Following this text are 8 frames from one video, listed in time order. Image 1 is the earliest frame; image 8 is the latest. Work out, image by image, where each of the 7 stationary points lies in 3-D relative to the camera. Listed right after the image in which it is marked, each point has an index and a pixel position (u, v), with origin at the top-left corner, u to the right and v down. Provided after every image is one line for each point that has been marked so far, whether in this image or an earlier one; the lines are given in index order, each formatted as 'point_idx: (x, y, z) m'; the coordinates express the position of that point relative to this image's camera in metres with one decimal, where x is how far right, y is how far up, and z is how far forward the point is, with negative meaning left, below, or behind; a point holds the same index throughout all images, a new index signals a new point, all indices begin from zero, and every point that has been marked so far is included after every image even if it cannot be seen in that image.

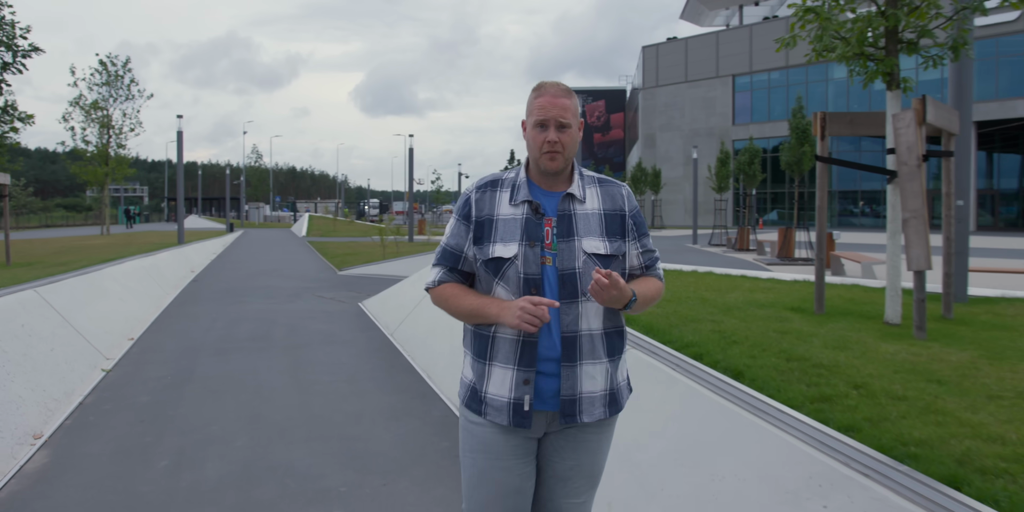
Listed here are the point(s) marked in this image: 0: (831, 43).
0: (+2.4, +1.6, +6.3) m
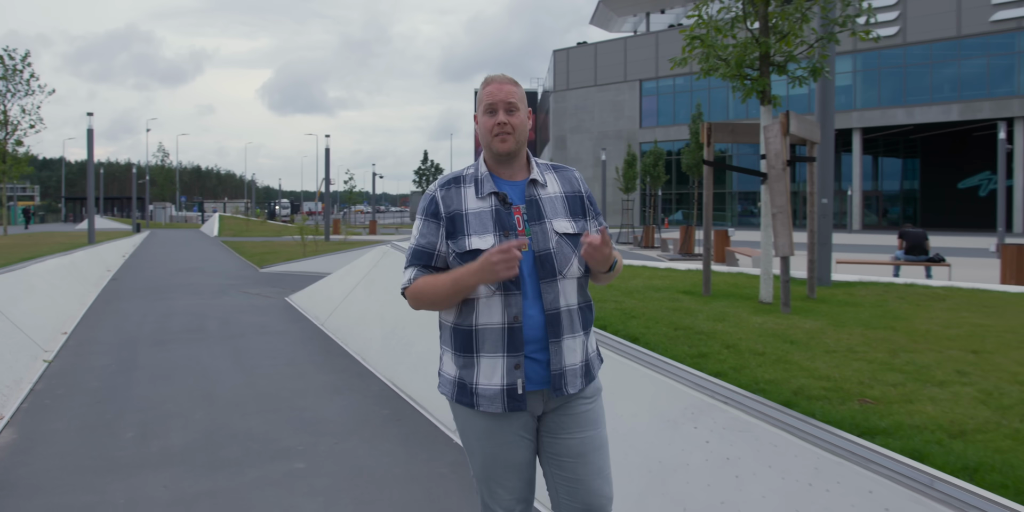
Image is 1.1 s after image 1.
0: (+1.8, +1.7, +7.3) m
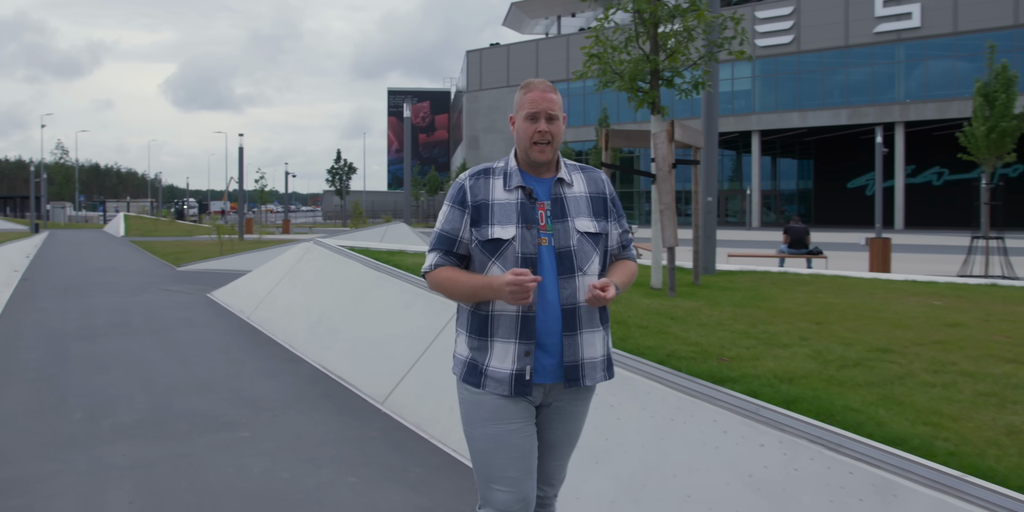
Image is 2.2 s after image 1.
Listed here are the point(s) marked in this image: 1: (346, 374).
0: (+1.0, +1.8, +8.2) m
1: (-1.4, -1.0, +7.1) m
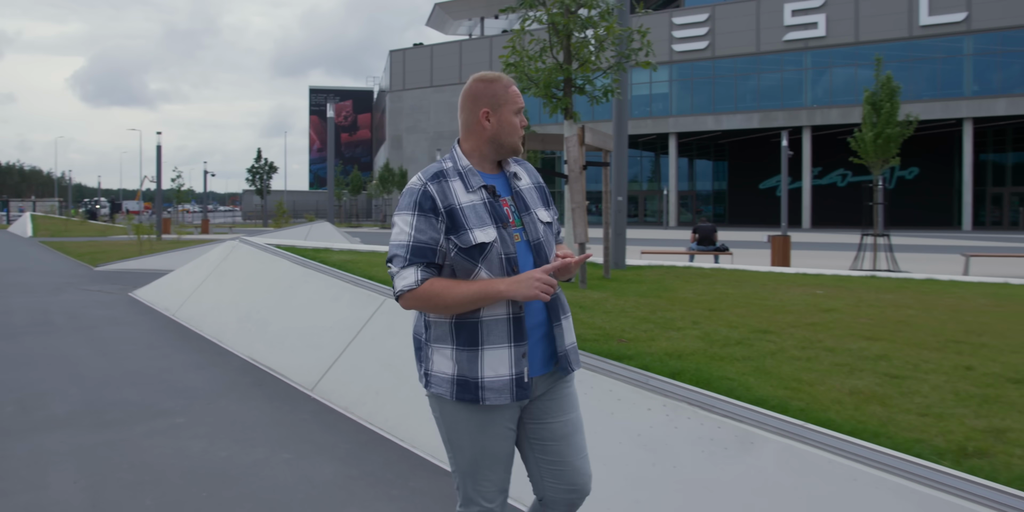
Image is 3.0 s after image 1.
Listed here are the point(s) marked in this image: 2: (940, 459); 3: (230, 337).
0: (+0.2, +1.8, +8.8) m
1: (-2.2, -1.0, +7.5) m
2: (+1.7, -0.8, +3.2) m
3: (-3.0, -0.9, +8.9) m
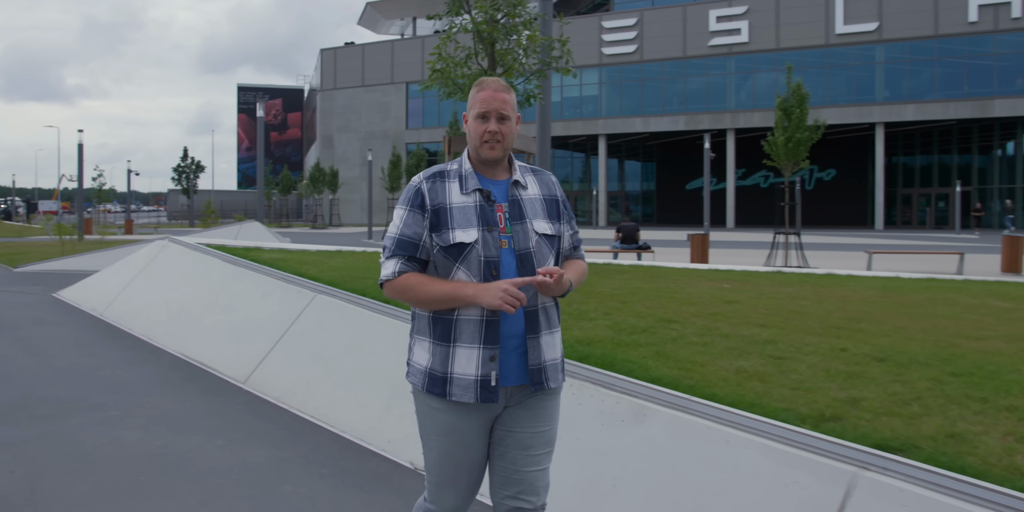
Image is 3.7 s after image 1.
0: (-0.6, +1.9, +9.1) m
1: (-2.8, -1.0, +7.7) m
2: (+1.3, -0.8, +3.7) m
3: (-3.8, -0.9, +9.0) m
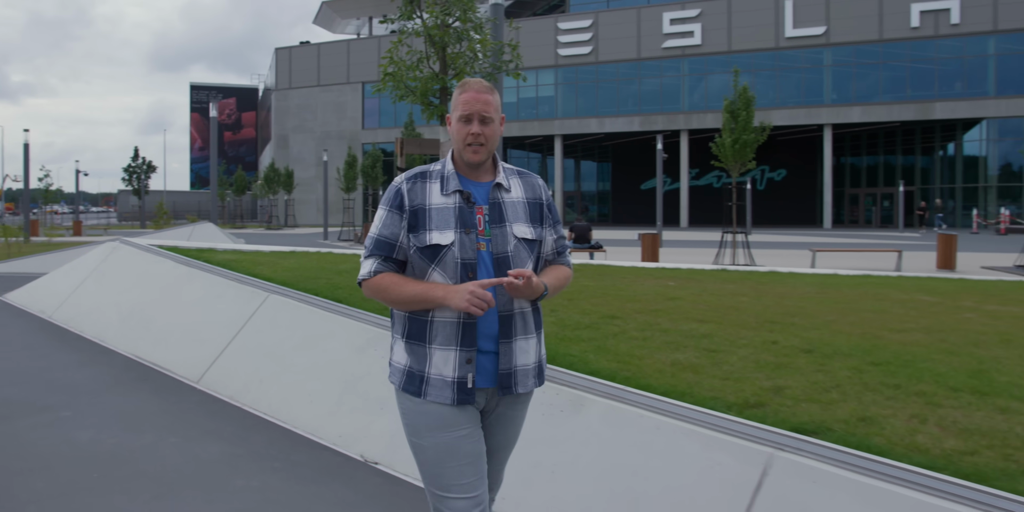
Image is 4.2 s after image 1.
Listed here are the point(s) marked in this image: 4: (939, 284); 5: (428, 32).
0: (-1.2, +1.9, +9.3) m
1: (-3.3, -1.0, +7.7) m
2: (+1.1, -0.8, +4.0) m
3: (-4.4, -0.9, +9.0) m
4: (+4.9, -0.3, +9.4) m
5: (-0.9, +2.5, +9.2) m
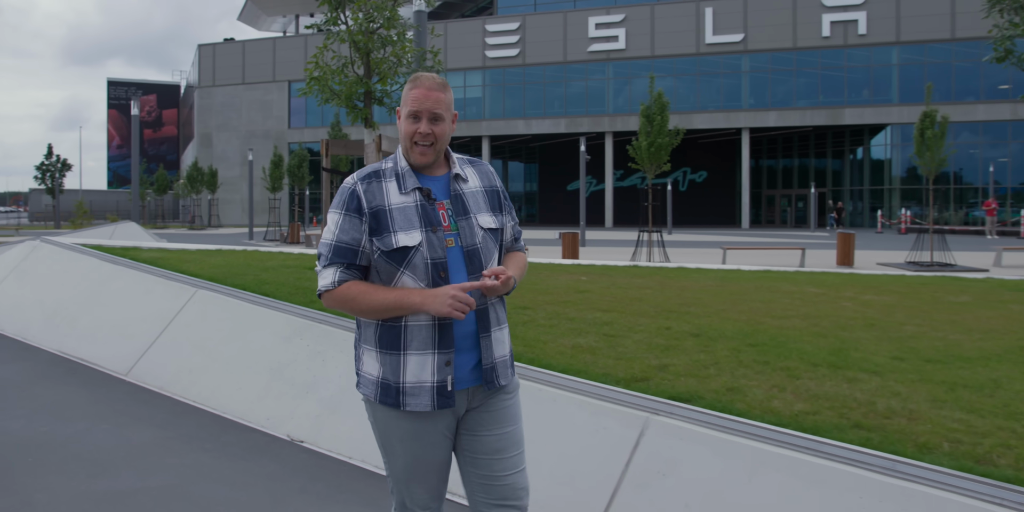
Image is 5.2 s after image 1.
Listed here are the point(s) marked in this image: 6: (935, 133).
0: (-2.1, +1.9, +9.6) m
1: (-4.1, -1.0, +7.9) m
2: (+0.6, -0.7, +4.6) m
3: (-5.2, -0.9, +9.1) m
4: (+3.9, -0.3, +10.2) m
5: (-1.9, +2.5, +9.6) m
6: (+8.8, +2.6, +17.2) m
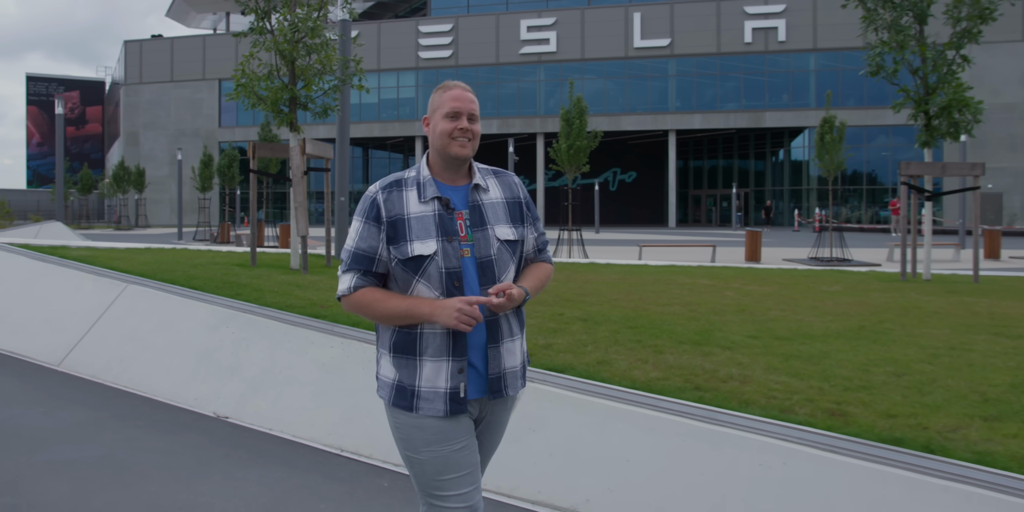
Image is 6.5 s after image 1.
0: (-3.1, +1.9, +10.1) m
1: (-4.9, -0.9, +8.2) m
2: (0.0, -0.7, +5.3) m
3: (-6.2, -0.8, +9.3) m
4: (+2.9, -0.2, +11.1) m
5: (-2.9, +2.6, +10.1) m
6: (+7.2, +2.7, +18.5) m
